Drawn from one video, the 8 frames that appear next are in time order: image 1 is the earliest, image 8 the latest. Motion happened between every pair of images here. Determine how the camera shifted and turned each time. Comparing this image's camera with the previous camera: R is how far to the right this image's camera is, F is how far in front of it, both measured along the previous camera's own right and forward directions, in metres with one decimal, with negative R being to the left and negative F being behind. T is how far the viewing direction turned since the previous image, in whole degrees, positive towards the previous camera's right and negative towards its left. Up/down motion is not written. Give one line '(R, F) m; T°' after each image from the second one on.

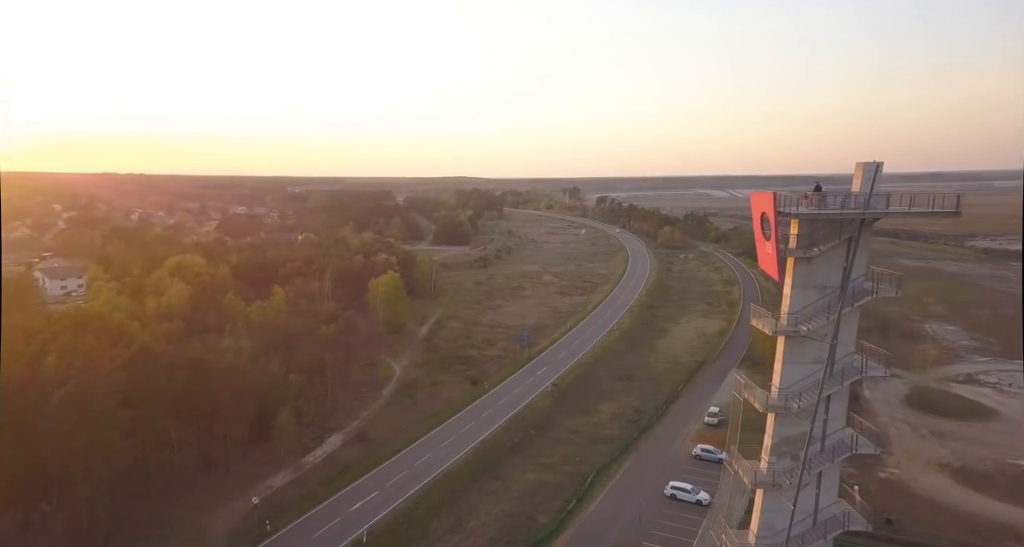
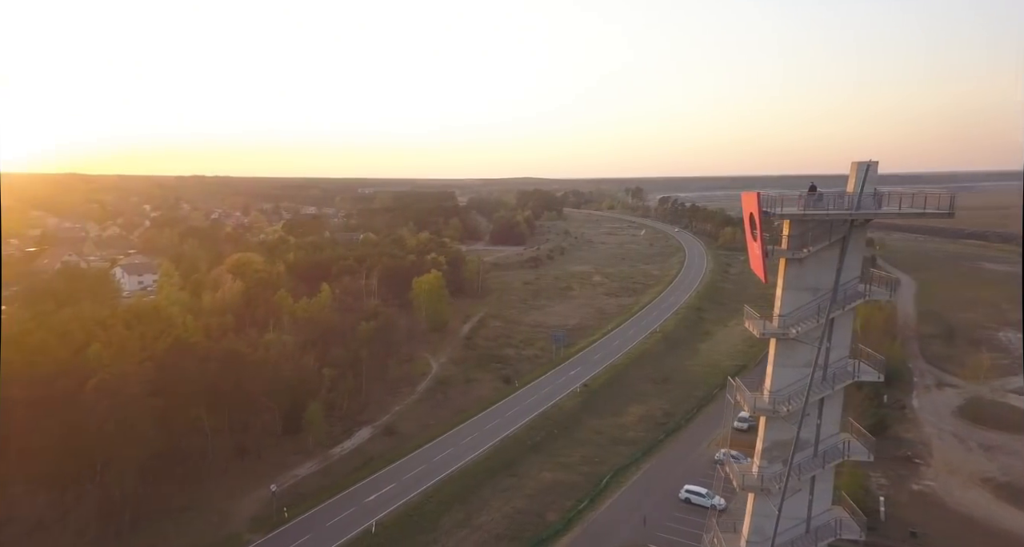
(+1.0, -0.1) m; -5°
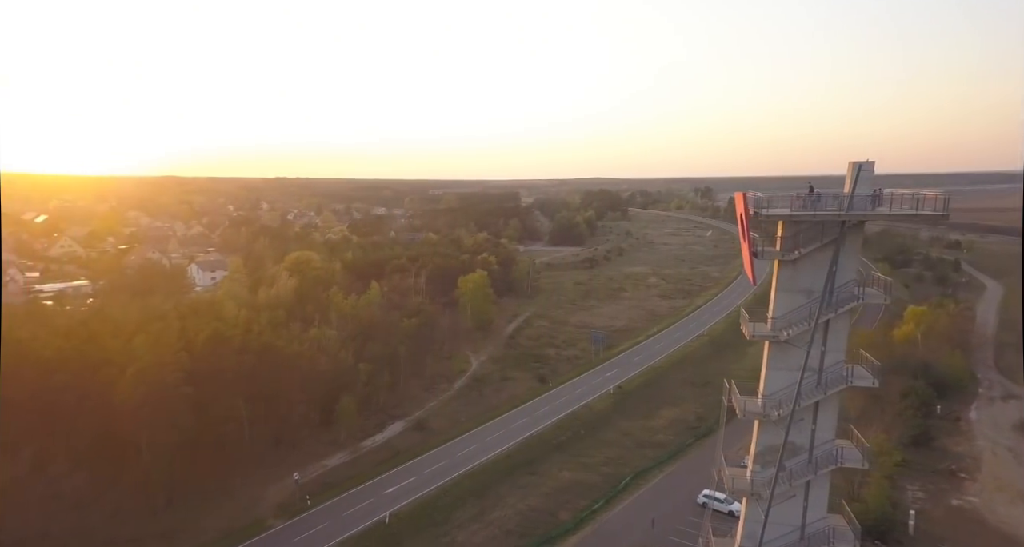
(+1.0, -0.1) m; -5°
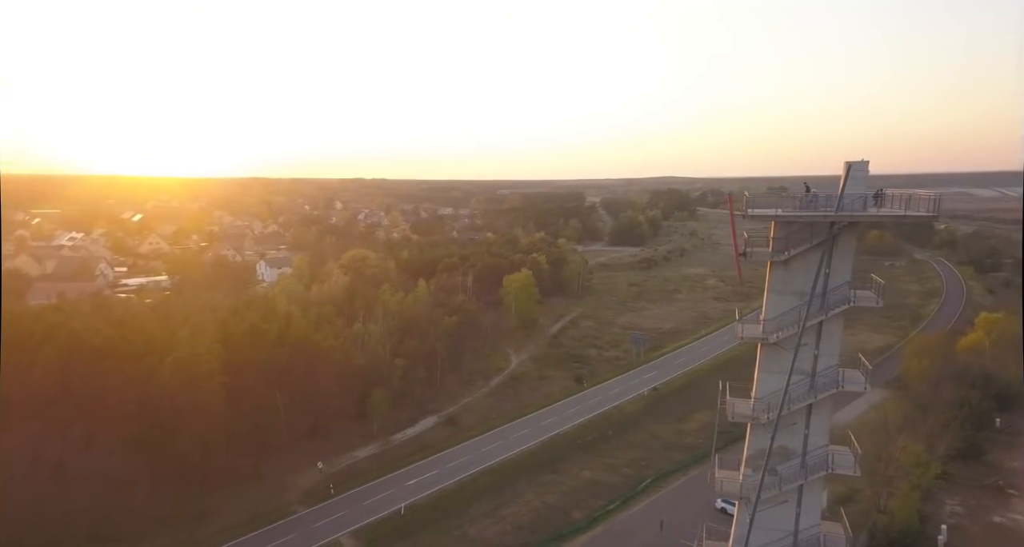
(+1.0, -0.1) m; -5°
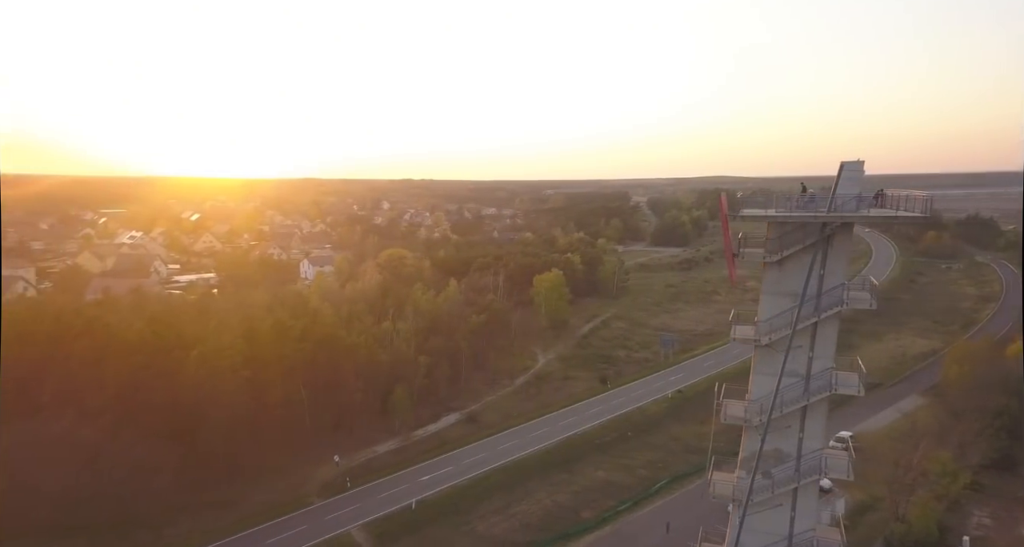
(+0.7, -0.1) m; -3°
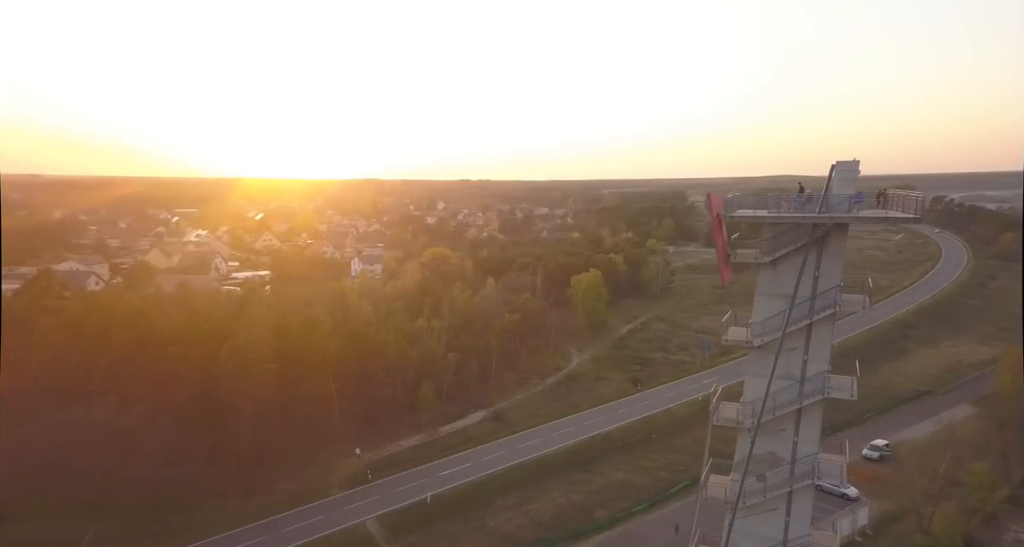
(+0.8, -0.1) m; -4°
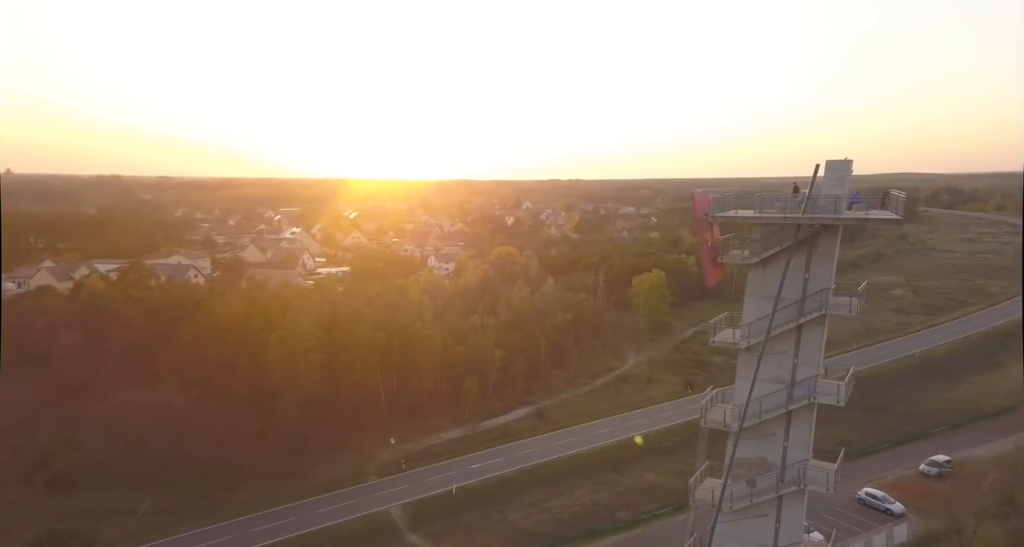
(+1.3, -0.2) m; -7°
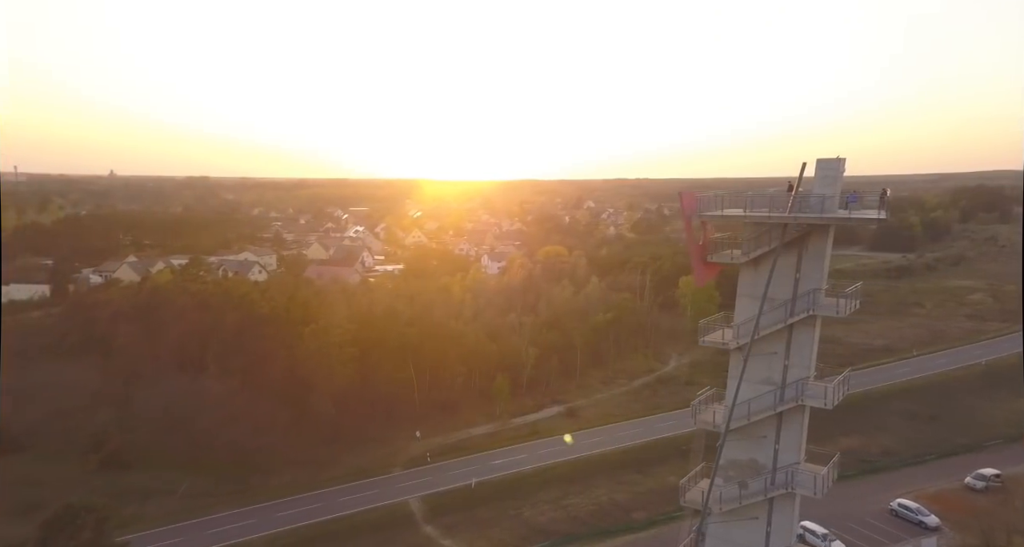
(+0.9, -0.1) m; -5°
